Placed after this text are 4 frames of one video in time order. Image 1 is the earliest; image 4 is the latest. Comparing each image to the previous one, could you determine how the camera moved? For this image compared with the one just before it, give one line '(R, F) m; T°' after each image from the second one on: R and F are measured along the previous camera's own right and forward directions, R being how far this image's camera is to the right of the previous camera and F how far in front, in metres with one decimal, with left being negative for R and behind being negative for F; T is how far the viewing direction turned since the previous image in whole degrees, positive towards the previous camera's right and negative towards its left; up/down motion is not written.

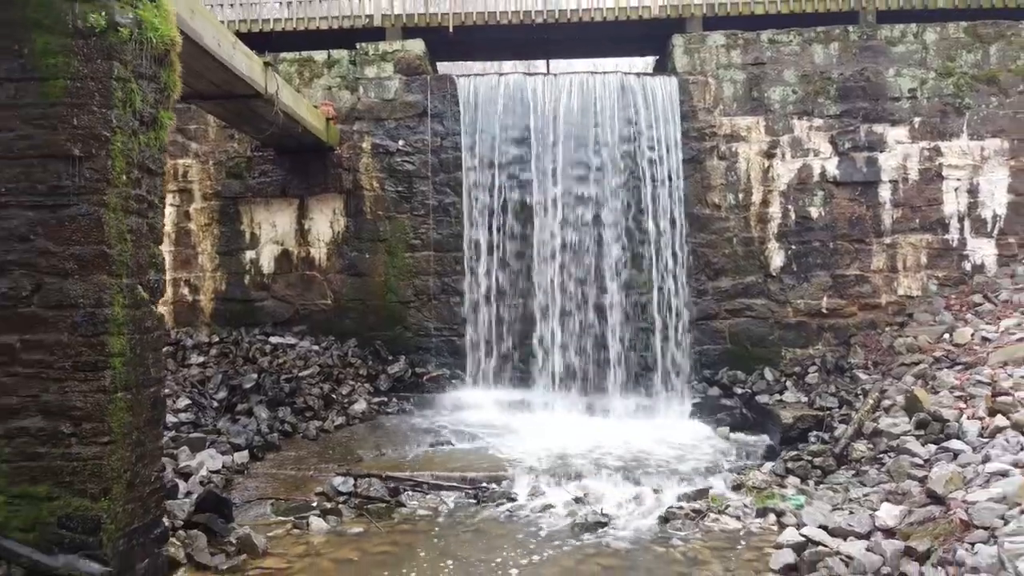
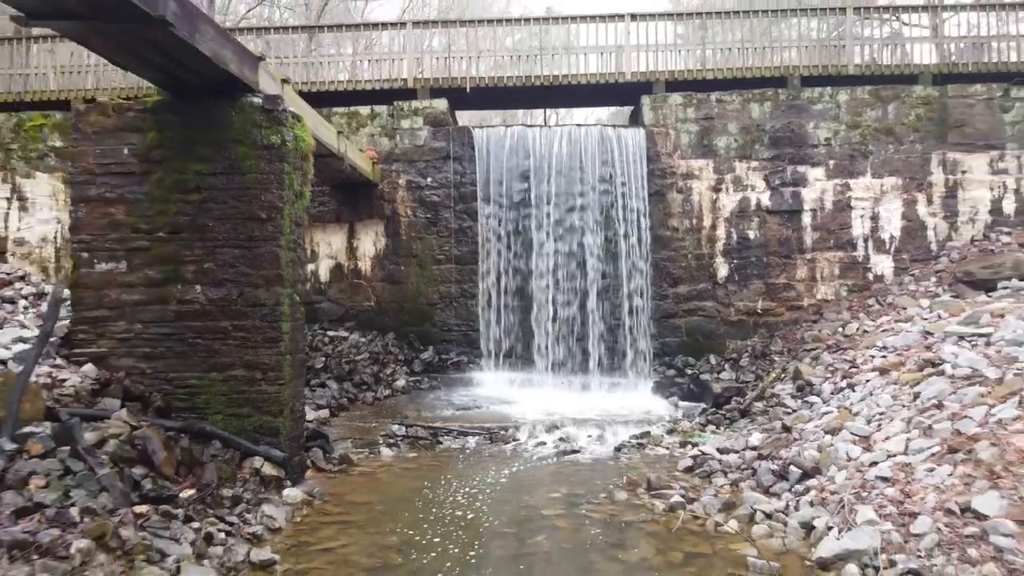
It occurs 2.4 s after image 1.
(0.0, -2.0) m; 0°
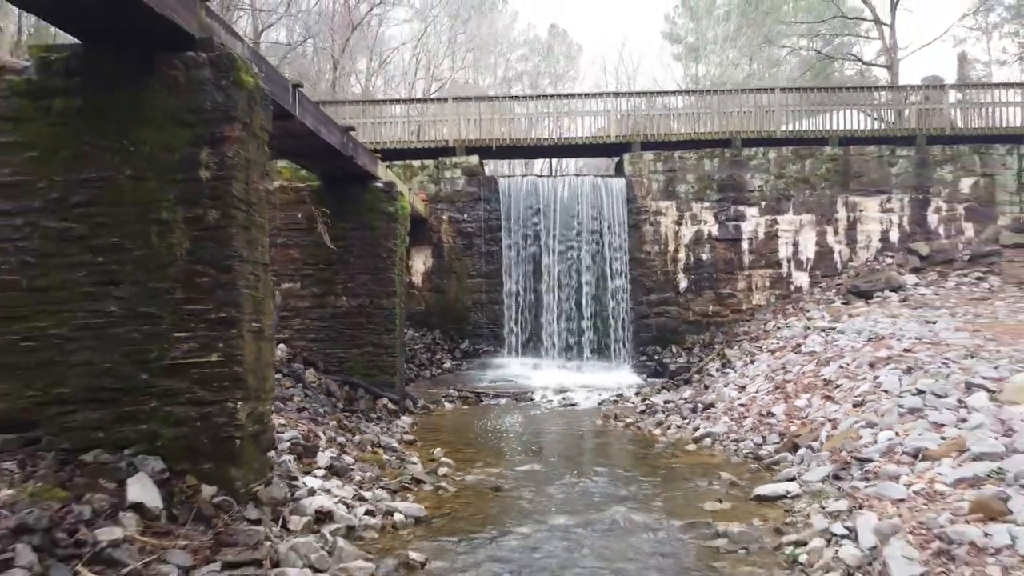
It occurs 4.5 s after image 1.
(-0.2, -3.2) m; 0°
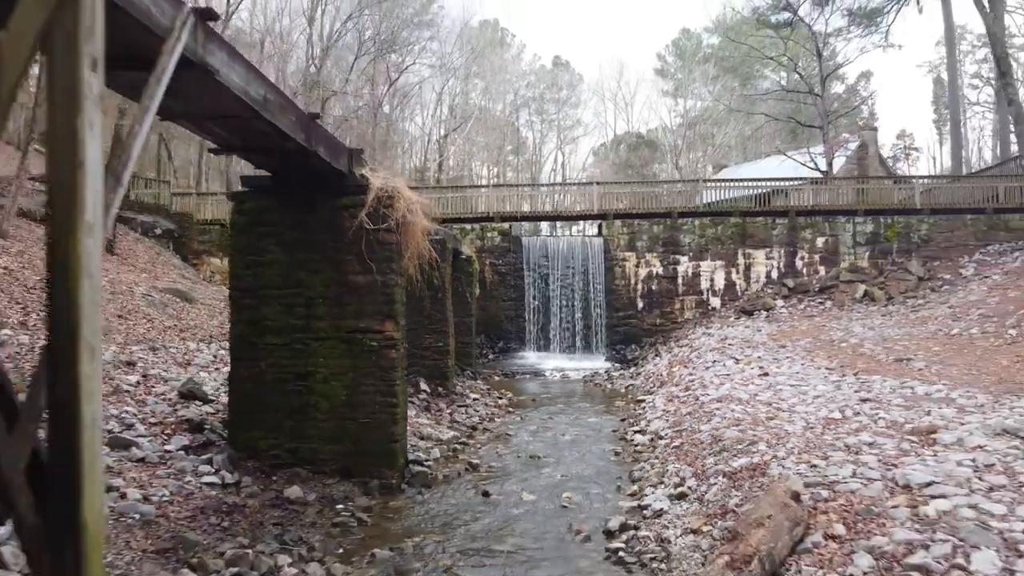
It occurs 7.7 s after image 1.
(-0.3, -6.9) m; 0°
